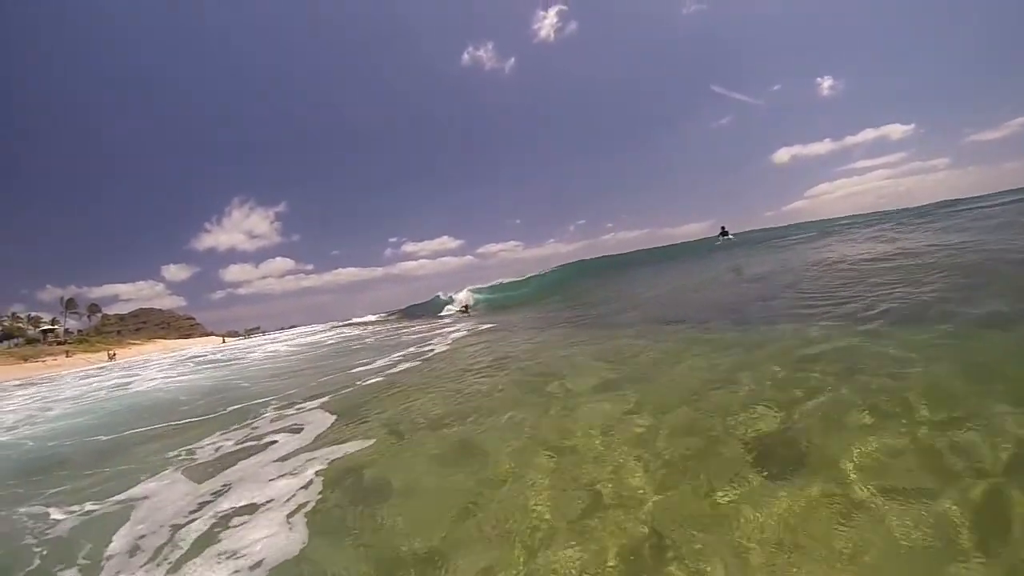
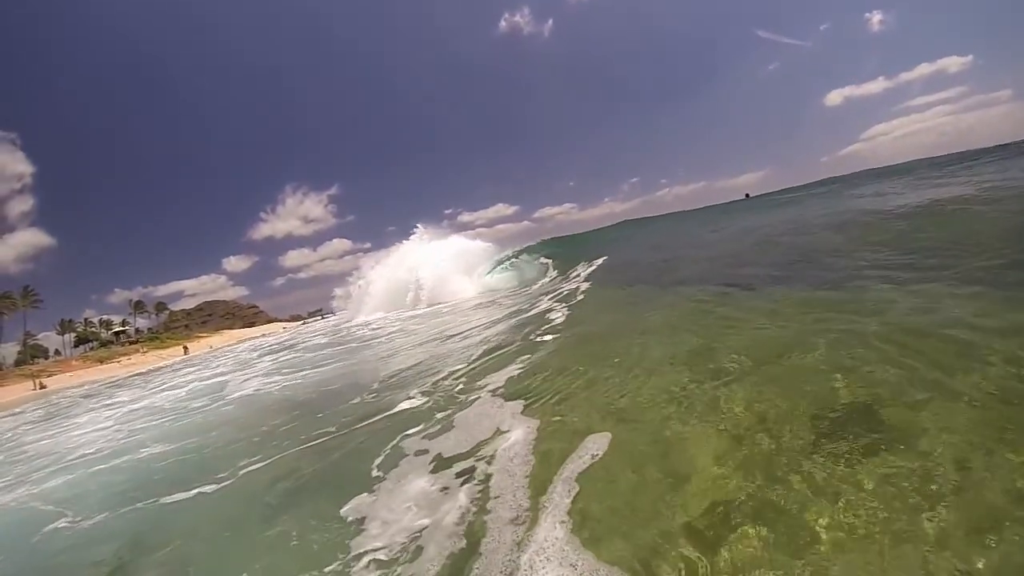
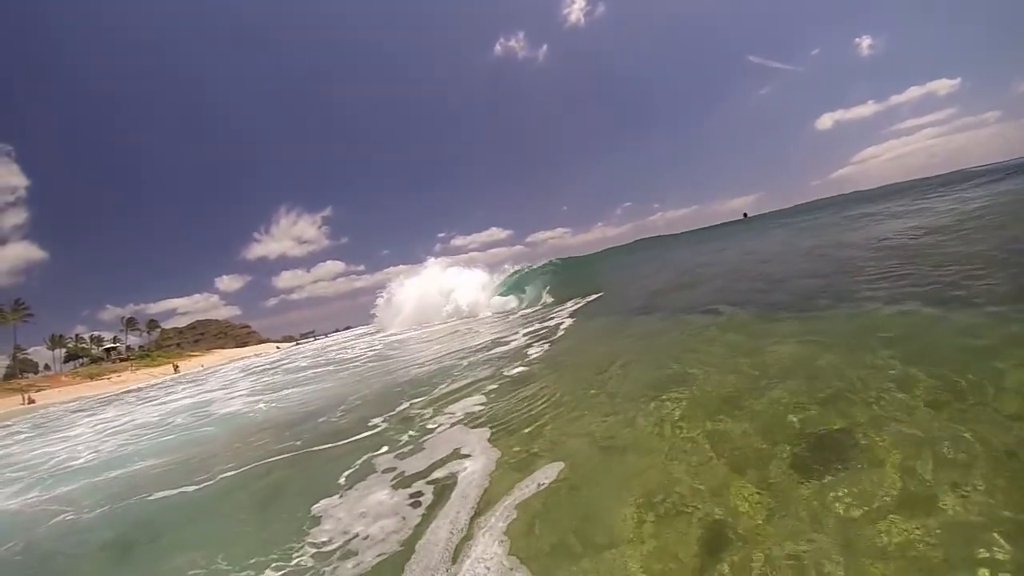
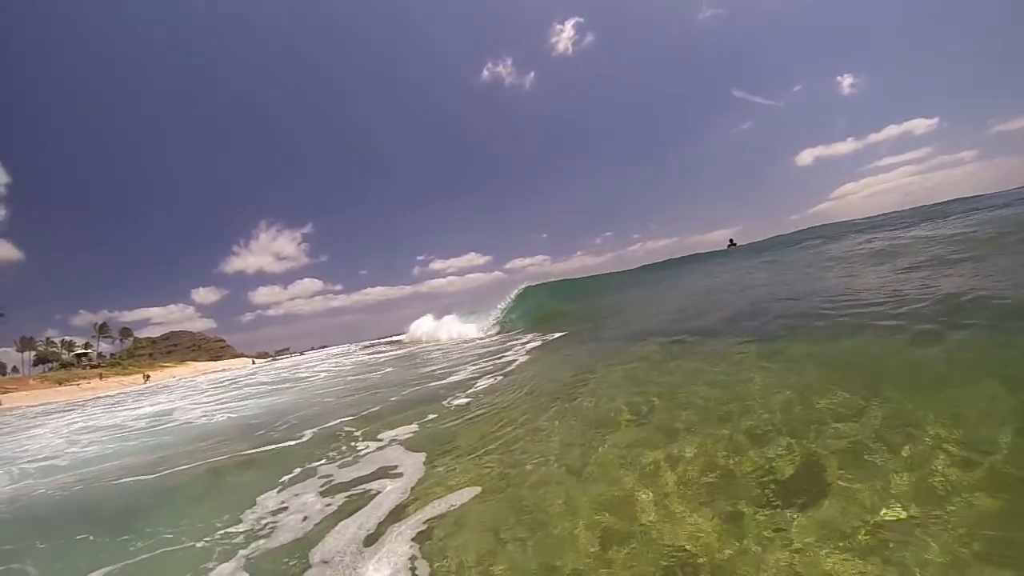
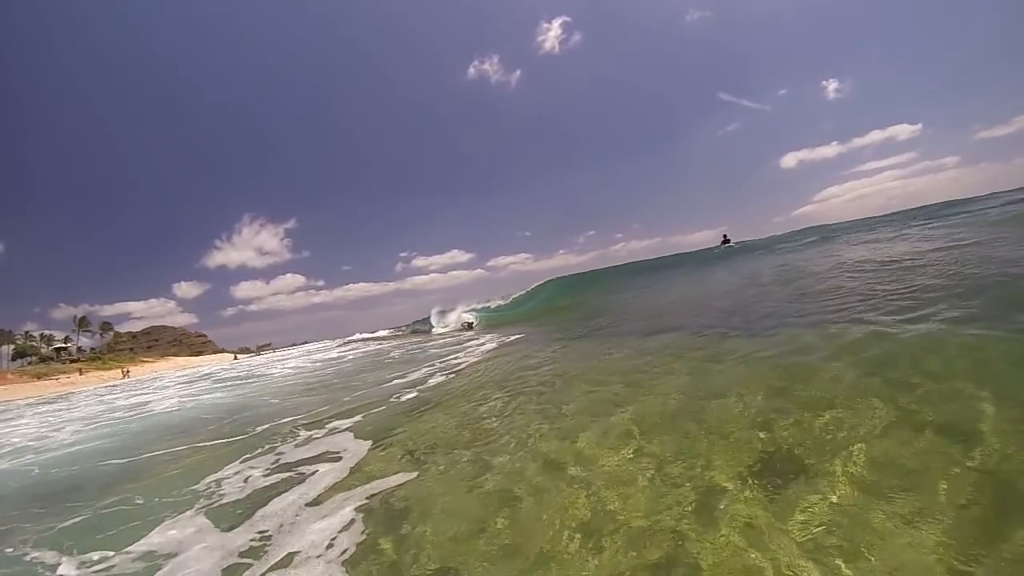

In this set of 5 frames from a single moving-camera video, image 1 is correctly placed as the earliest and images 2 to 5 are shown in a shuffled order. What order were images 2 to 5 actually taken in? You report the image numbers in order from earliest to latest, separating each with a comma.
5, 4, 3, 2
